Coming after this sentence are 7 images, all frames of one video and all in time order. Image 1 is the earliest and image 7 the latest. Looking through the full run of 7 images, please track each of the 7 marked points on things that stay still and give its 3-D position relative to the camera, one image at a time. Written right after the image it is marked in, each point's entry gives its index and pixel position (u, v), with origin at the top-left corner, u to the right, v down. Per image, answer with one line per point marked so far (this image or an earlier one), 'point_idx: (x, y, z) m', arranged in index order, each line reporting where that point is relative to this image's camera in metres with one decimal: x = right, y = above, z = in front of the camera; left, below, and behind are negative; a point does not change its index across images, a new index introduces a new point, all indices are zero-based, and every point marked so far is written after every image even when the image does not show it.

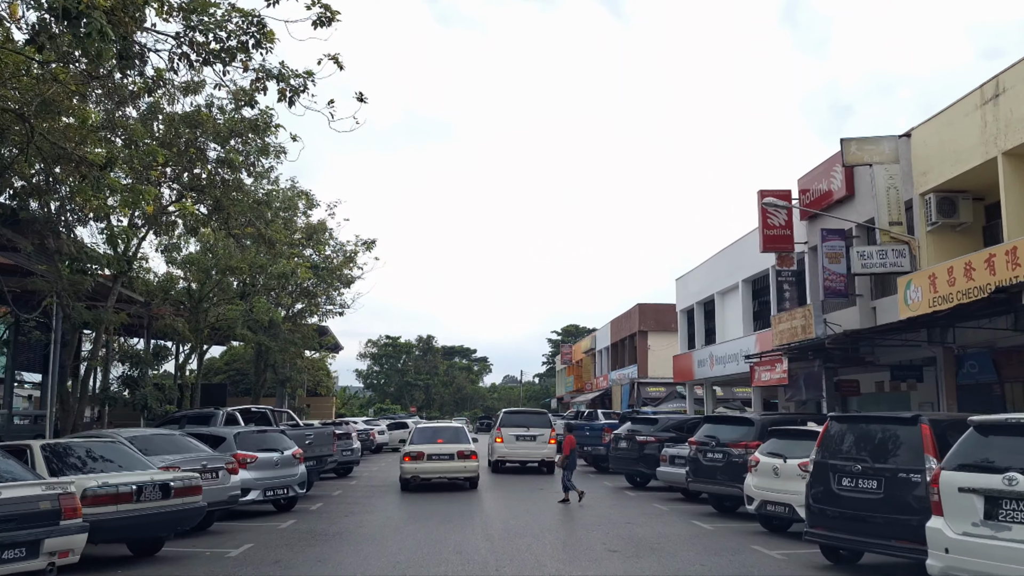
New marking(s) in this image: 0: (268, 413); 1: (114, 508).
0: (-4.9, -2.5, +16.6) m
1: (-3.9, -2.2, +8.1) m
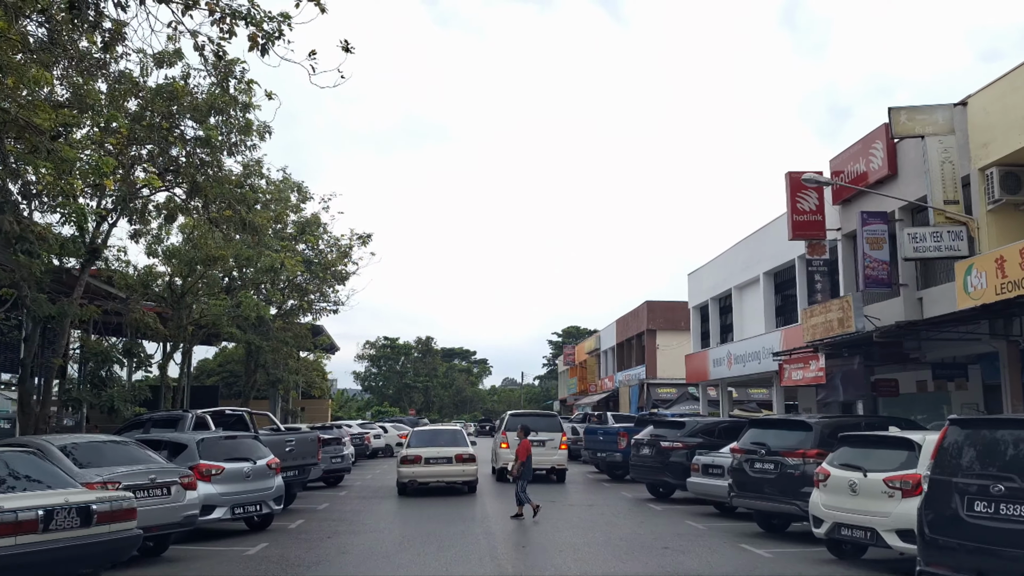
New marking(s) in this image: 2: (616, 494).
0: (-4.8, -2.3, +14.7) m
1: (-3.8, -1.9, +6.2) m
2: (+2.1, -4.1, +16.6) m
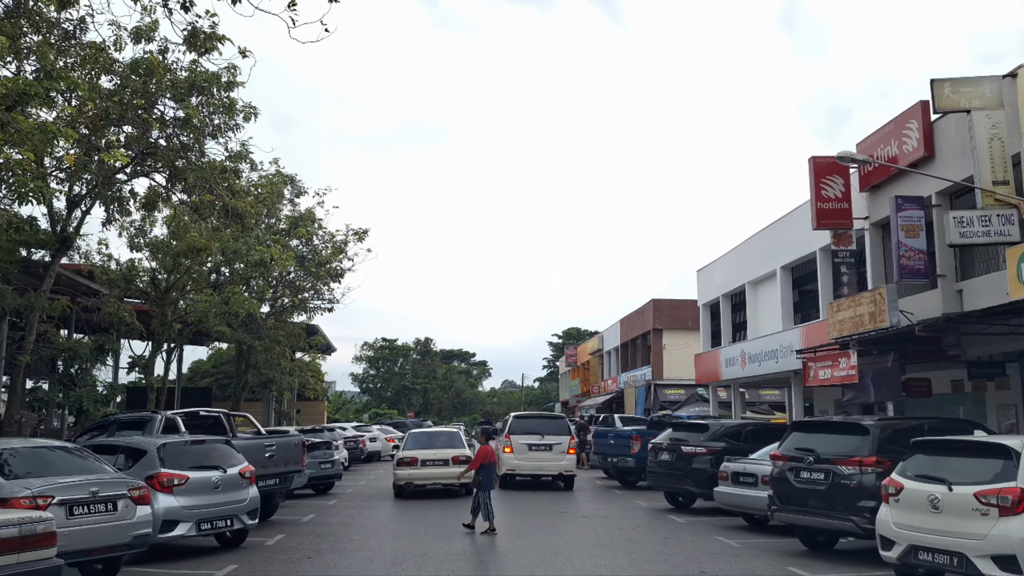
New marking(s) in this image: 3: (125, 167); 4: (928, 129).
0: (-4.7, -2.1, +13.3) m
1: (-3.7, -1.7, +4.8) m
2: (+2.2, -4.0, +15.2) m
3: (-8.9, +2.8, +19.0) m
4: (+8.2, +3.1, +16.3) m
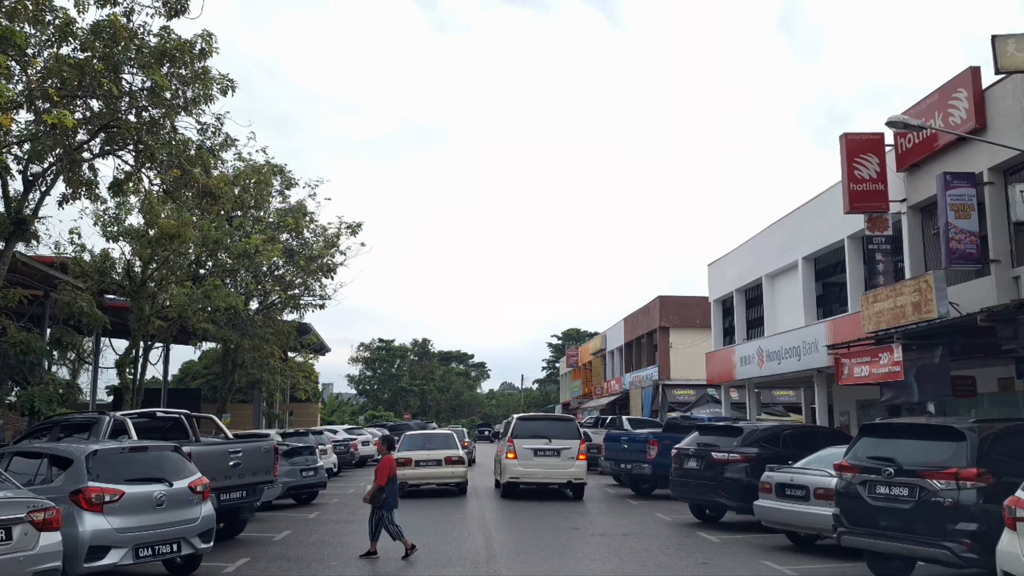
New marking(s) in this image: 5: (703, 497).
0: (-4.6, -1.9, +11.6) m
1: (-3.6, -1.4, +3.1) m
2: (+2.2, -3.7, +13.5) m
3: (-8.9, +3.0, +17.3) m
4: (+8.3, +3.4, +14.6) m
5: (+2.7, -2.9, +11.6) m
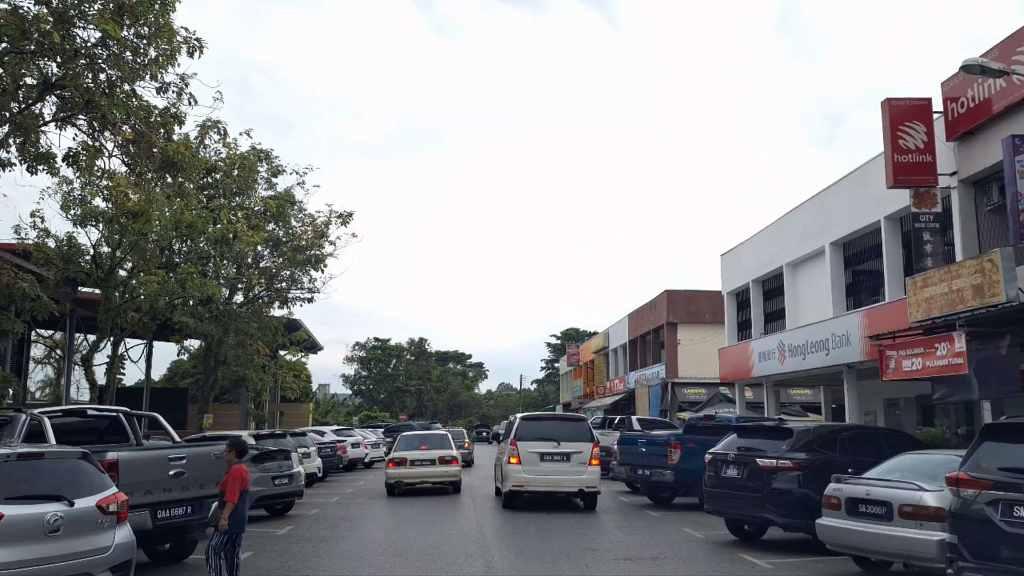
0: (-4.5, -1.5, +9.7) m
1: (-3.5, -1.1, +1.2) m
2: (+2.3, -3.4, +11.6) m
3: (-8.8, +3.3, +15.4) m
4: (+8.3, +3.7, +12.8) m
5: (+2.8, -2.6, +9.7) m
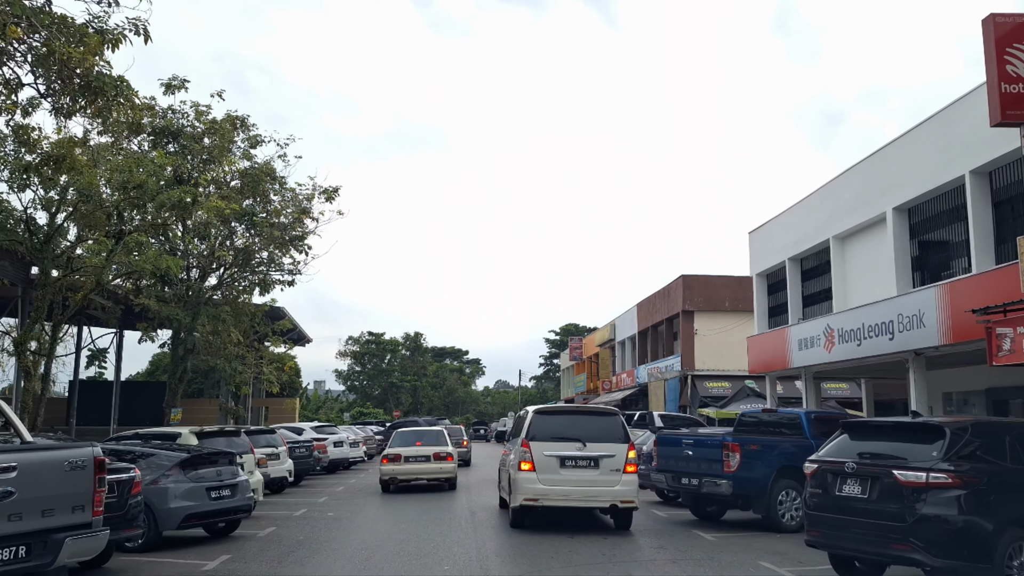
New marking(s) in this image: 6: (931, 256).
0: (-4.4, -1.0, +6.5) m
1: (-3.3, -0.6, -1.9) m
2: (+2.4, -2.9, +8.5) m
3: (-8.7, +3.9, +12.2) m
4: (+8.5, +4.2, +9.7) m
5: (+2.9, -2.1, +6.6) m
6: (+8.6, +0.7, +17.0) m
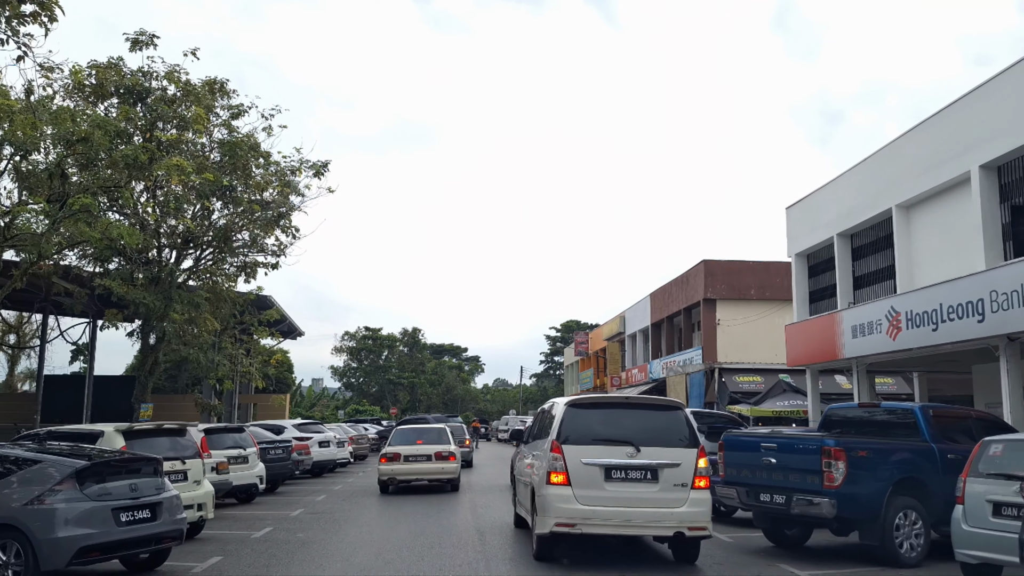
0: (-4.1, -0.5, +3.7) m
1: (-3.0, -0.1, -4.7) m
2: (+2.7, -2.4, +5.7) m
3: (-8.4, +4.5, +9.4) m
4: (+8.8, +4.7, +6.9) m
5: (+3.2, -1.6, +3.8) m
6: (+8.8, +1.1, +14.2) m
